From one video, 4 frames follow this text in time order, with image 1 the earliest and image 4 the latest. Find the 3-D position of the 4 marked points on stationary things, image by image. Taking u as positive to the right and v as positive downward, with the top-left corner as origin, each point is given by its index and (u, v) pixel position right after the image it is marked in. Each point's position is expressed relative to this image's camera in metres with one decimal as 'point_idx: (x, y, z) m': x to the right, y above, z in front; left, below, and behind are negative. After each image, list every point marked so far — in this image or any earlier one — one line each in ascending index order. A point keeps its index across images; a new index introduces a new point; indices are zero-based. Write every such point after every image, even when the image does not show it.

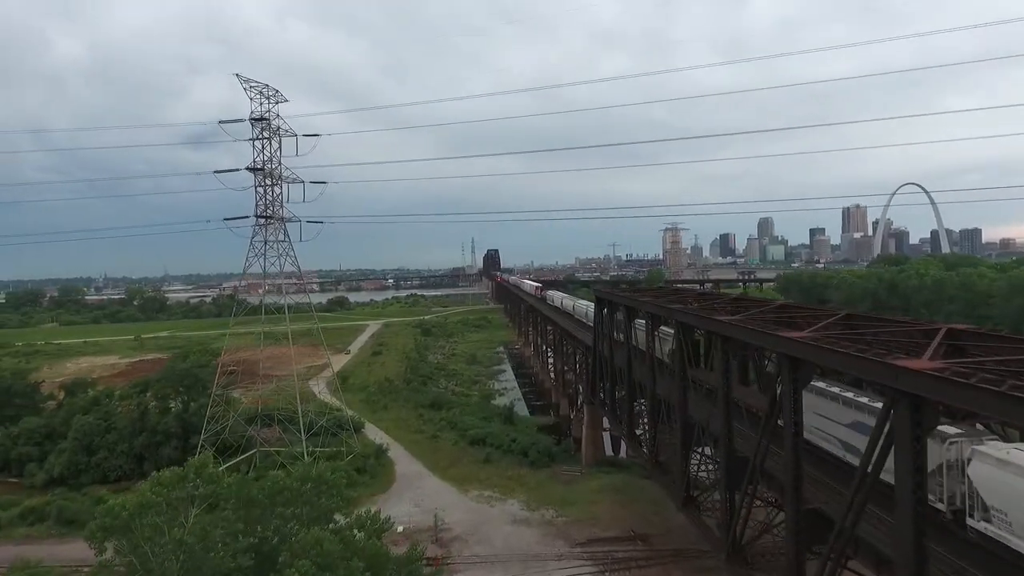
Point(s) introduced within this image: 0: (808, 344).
0: (+5.0, -0.9, +9.8) m
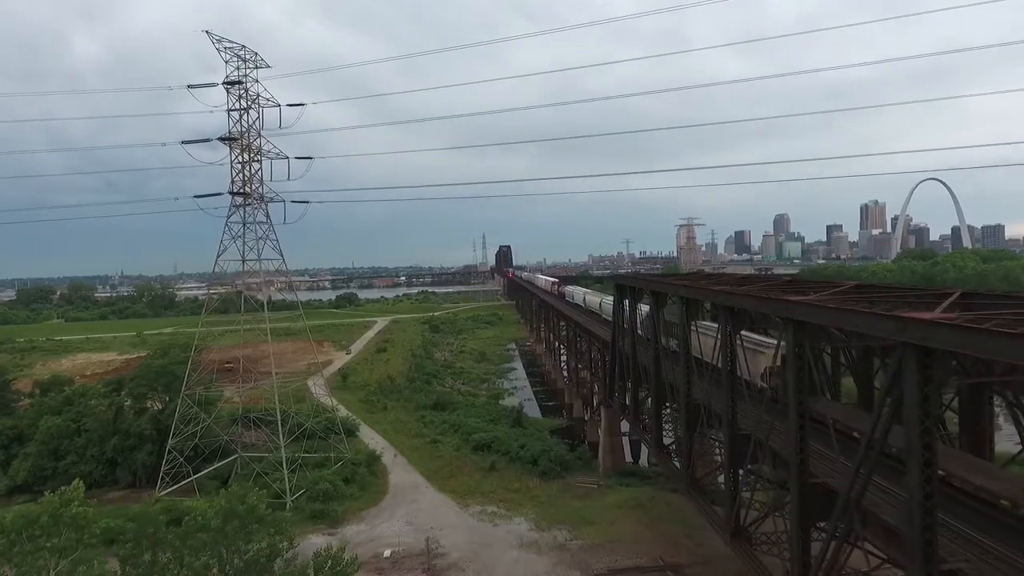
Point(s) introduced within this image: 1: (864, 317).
0: (+4.9, -0.5, +6.4) m
1: (+4.8, -0.4, +8.0) m
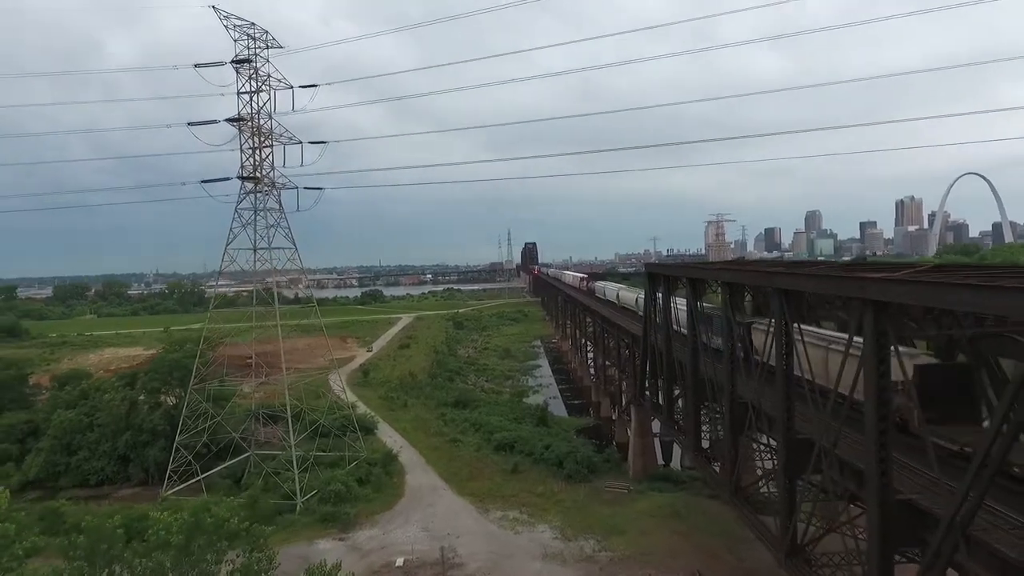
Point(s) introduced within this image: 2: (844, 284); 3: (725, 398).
0: (+5.0, -0.1, +4.6) m
1: (+5.0, -0.1, +6.2) m
2: (+5.1, +0.1, +9.0) m
3: (+5.2, -2.7, +14.4) m
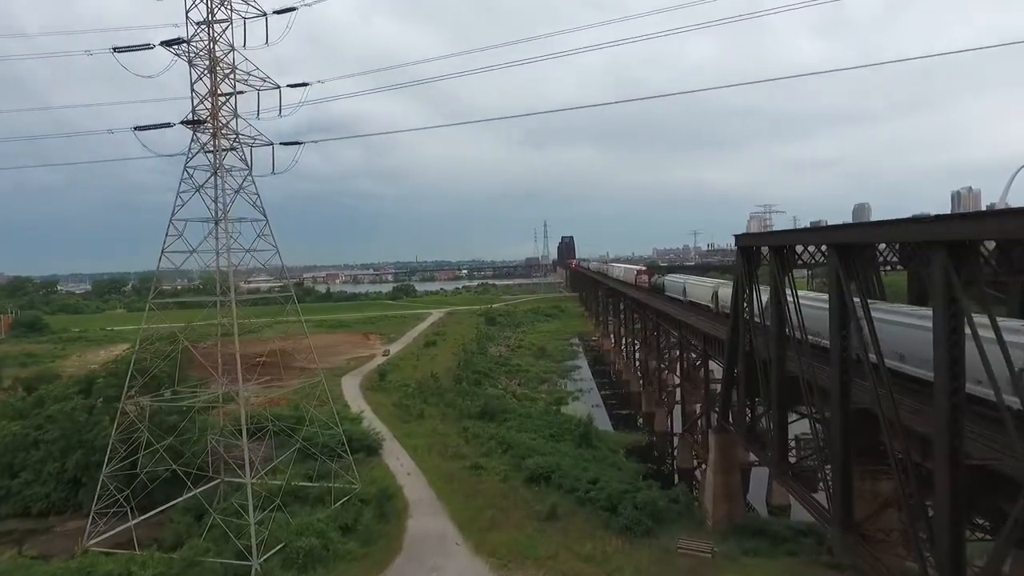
0: (+4.9, +0.3, -1.7) m
1: (+5.0, +0.3, -0.2) m
2: (+5.3, +0.5, +2.6) m
3: (+5.7, -2.3, +8.0) m
